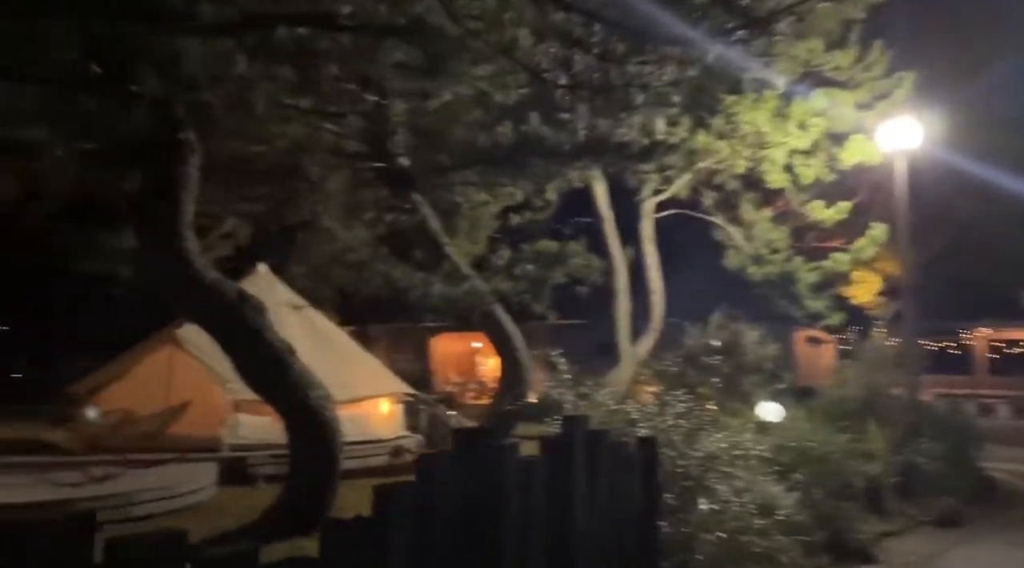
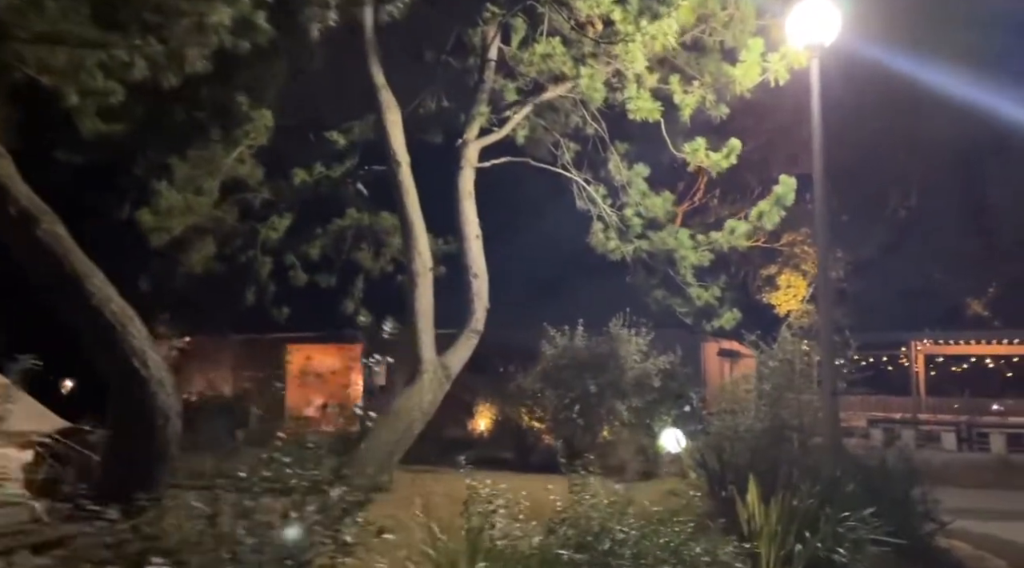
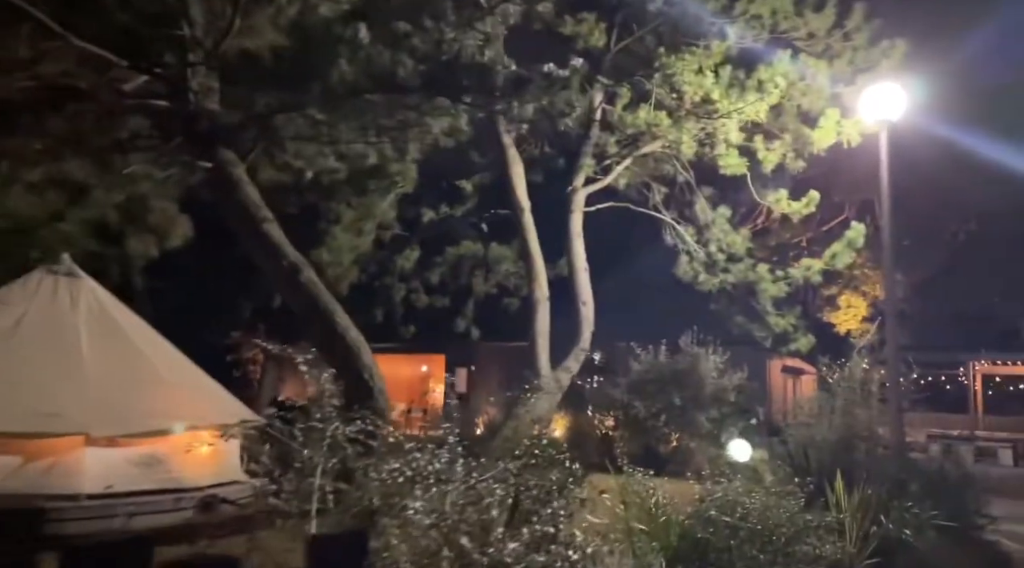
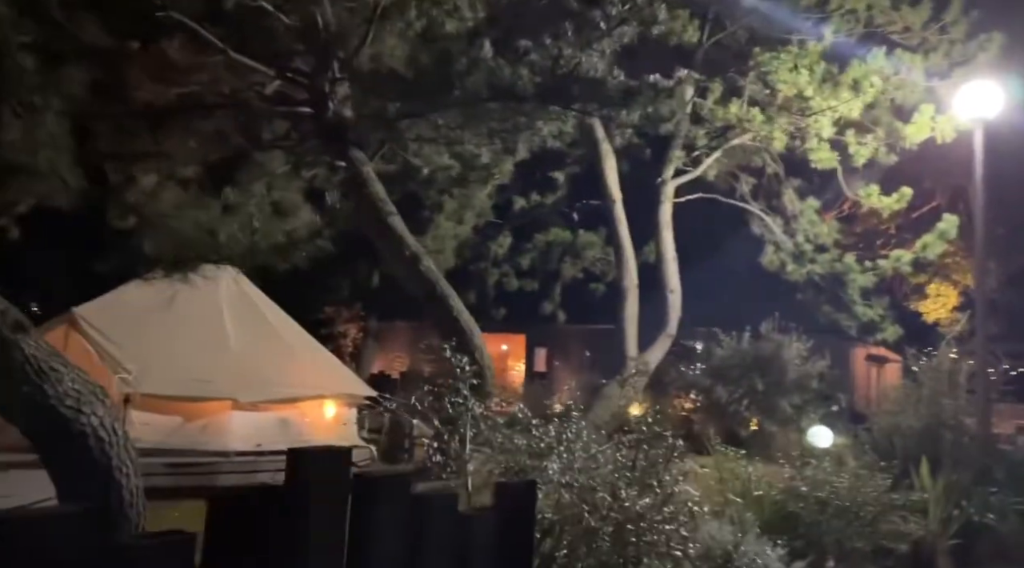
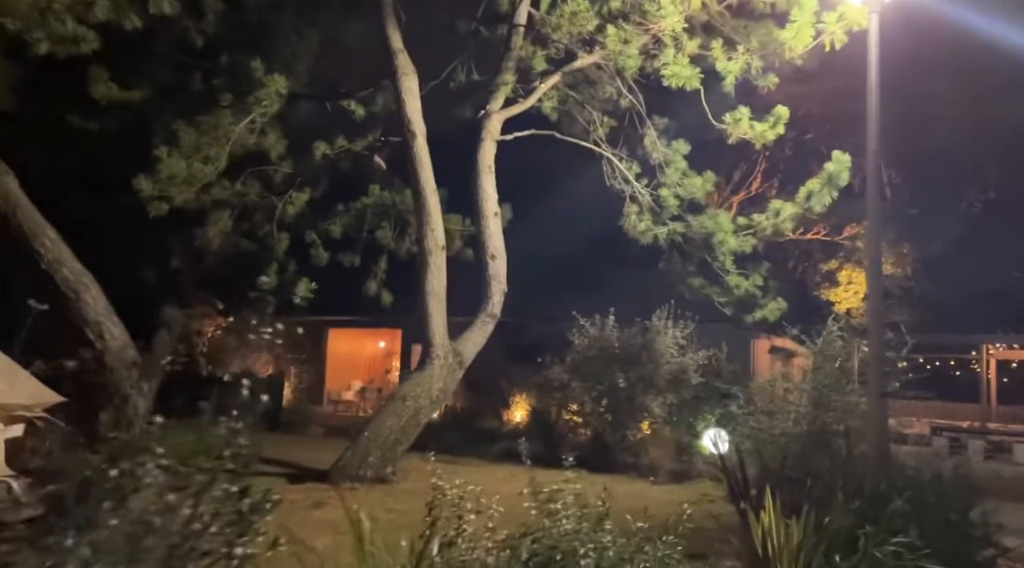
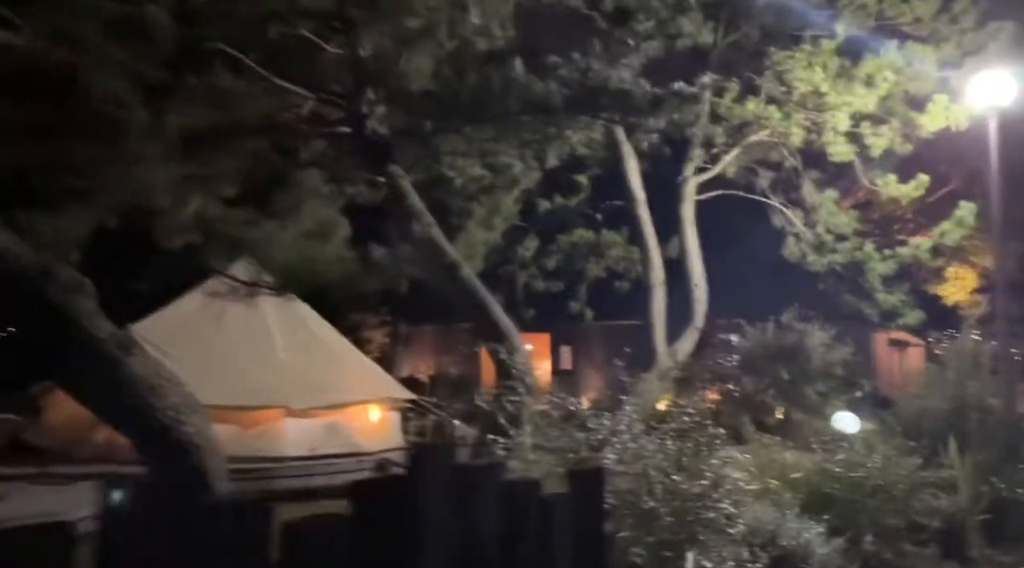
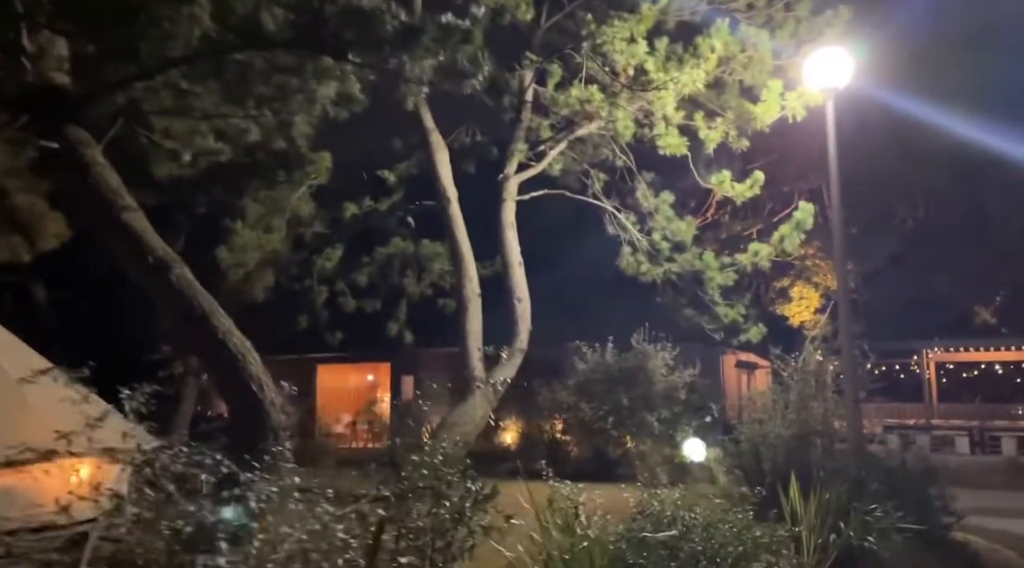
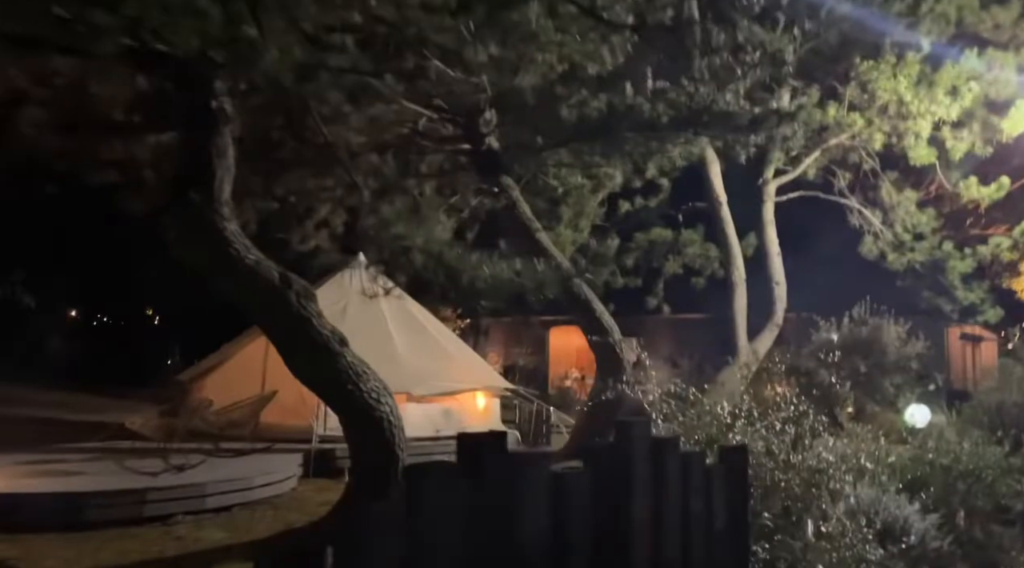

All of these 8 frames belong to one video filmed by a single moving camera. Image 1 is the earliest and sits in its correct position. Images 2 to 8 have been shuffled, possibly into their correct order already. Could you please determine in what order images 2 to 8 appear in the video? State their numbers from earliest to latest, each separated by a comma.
8, 6, 4, 3, 7, 2, 5
